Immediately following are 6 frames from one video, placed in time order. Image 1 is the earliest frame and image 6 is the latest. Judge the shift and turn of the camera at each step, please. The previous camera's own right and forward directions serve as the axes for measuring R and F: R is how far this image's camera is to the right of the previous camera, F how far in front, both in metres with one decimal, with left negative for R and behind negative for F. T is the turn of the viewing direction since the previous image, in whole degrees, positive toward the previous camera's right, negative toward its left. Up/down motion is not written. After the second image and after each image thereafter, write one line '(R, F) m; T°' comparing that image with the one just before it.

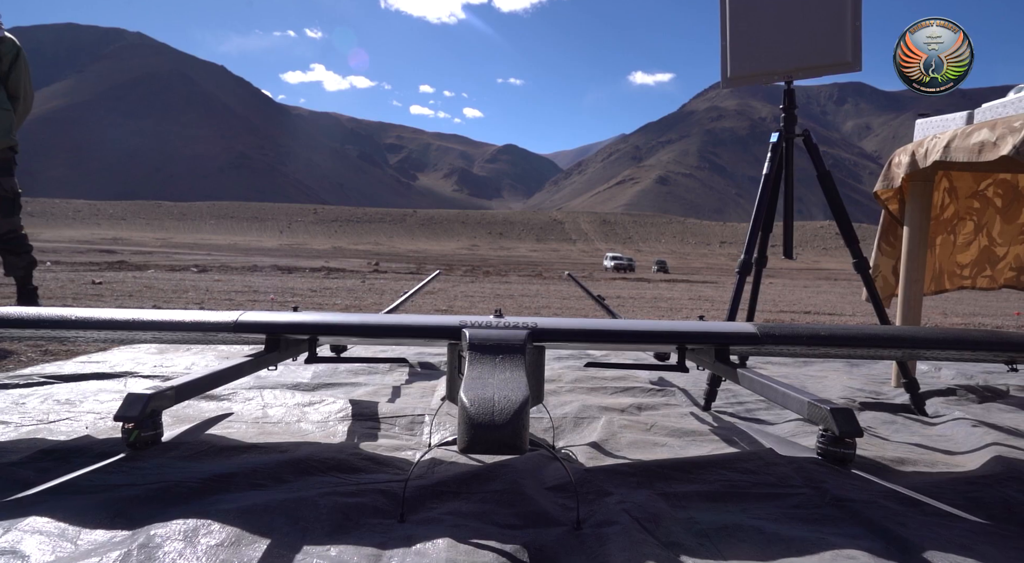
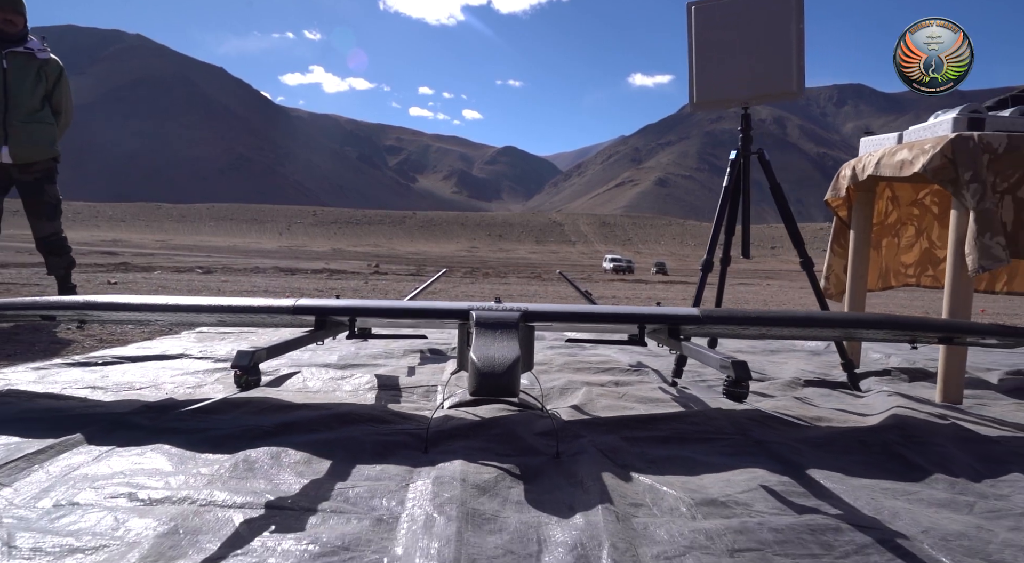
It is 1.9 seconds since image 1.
(0.0, -0.6) m; 0°
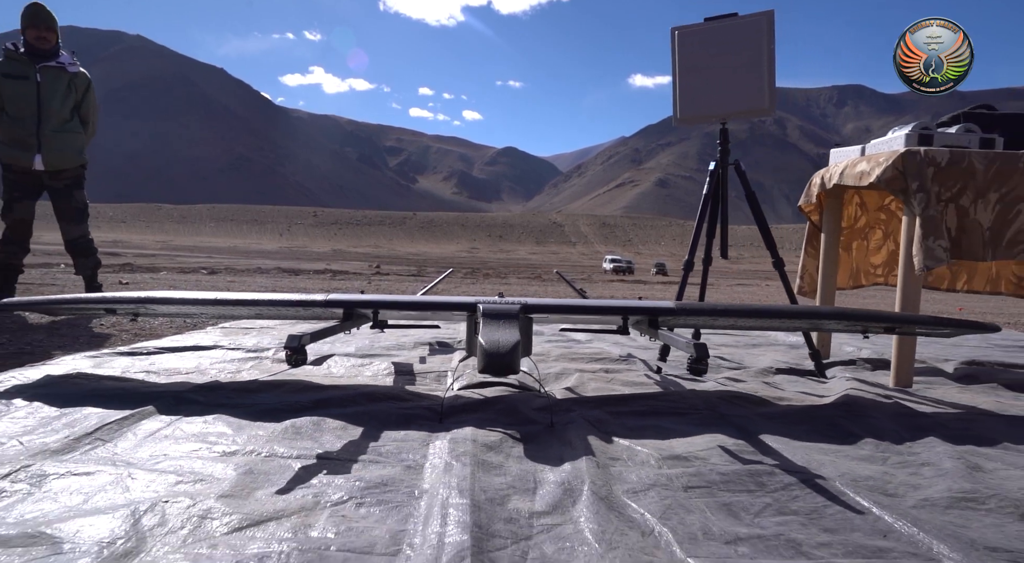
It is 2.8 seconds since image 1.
(0.0, -0.5) m; 0°
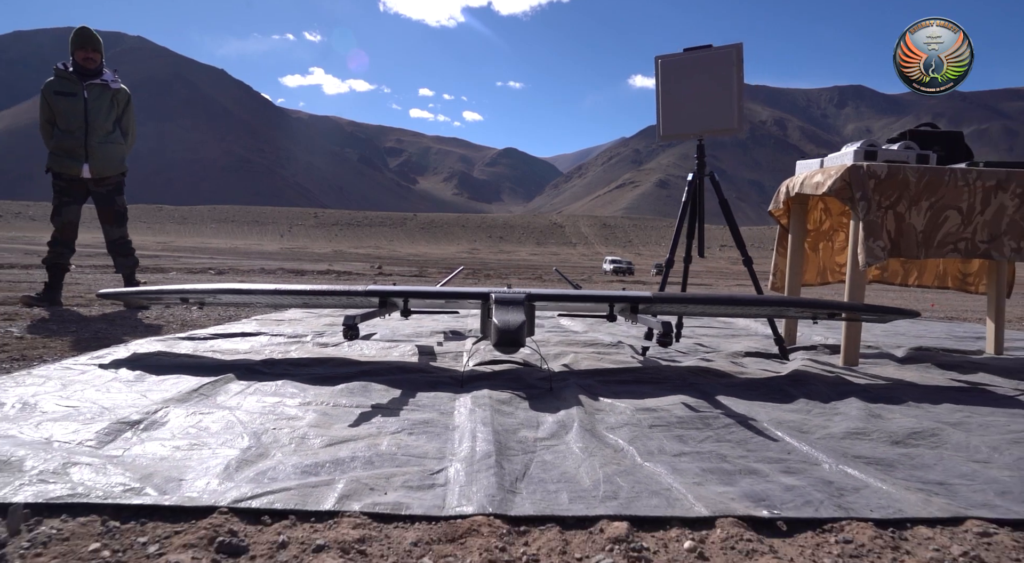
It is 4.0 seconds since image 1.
(0.0, -0.7) m; 0°
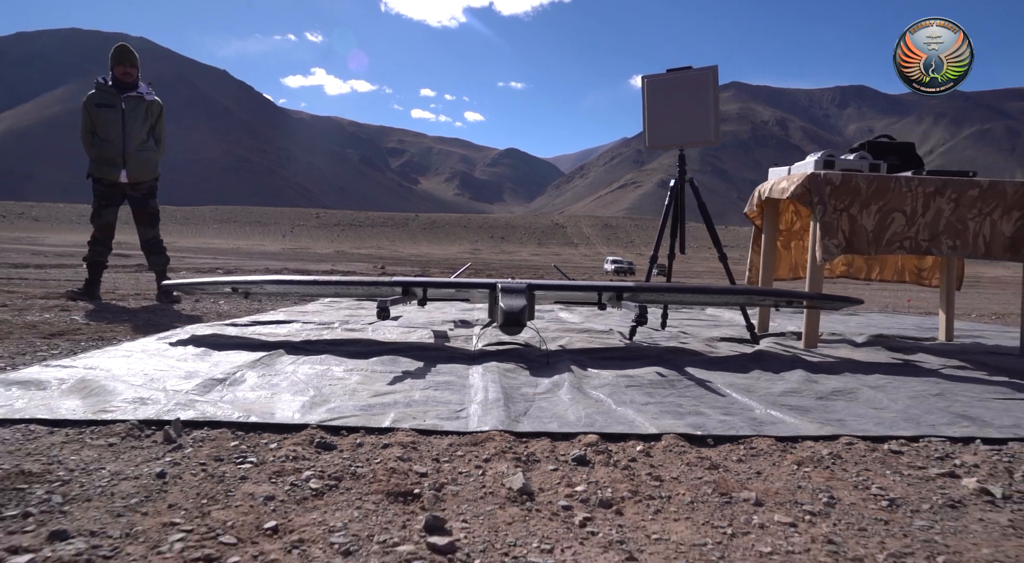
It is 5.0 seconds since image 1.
(0.0, -0.7) m; 0°
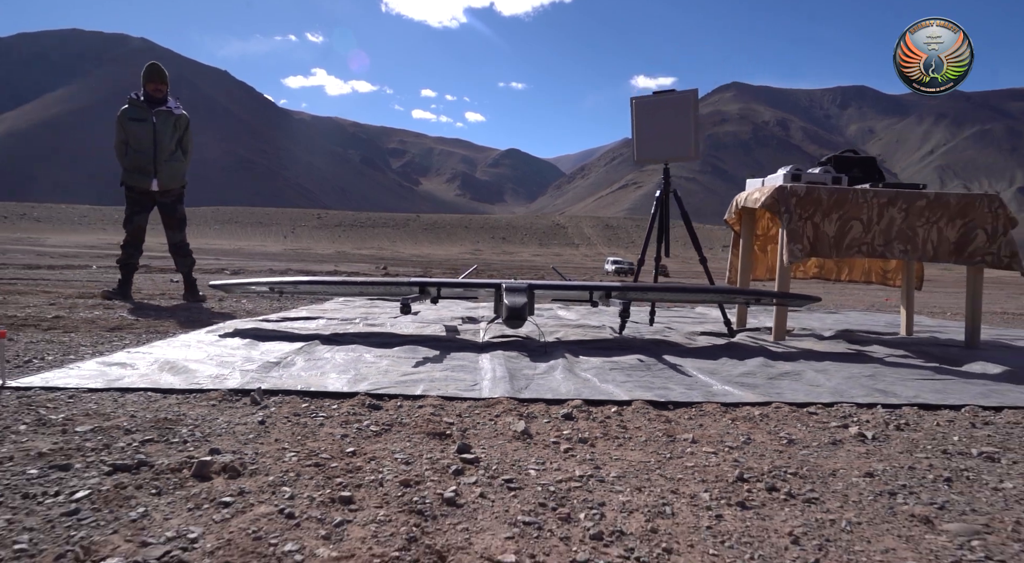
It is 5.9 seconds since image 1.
(0.0, -0.7) m; 0°
